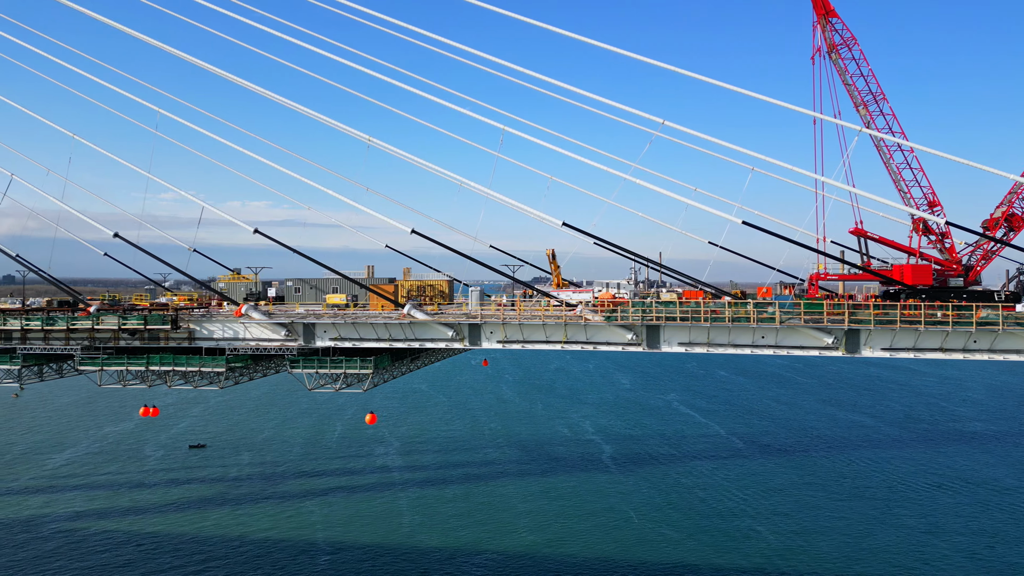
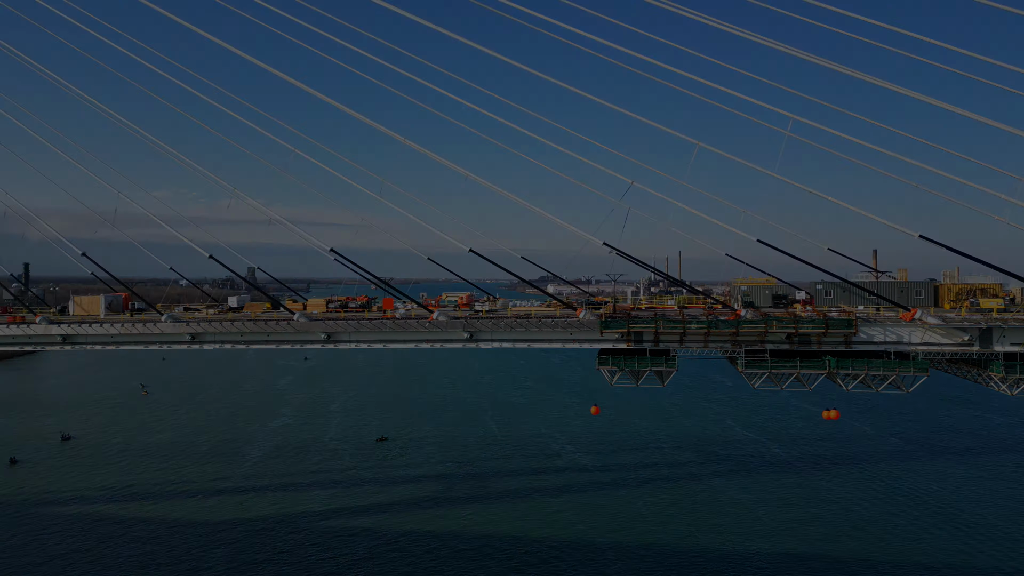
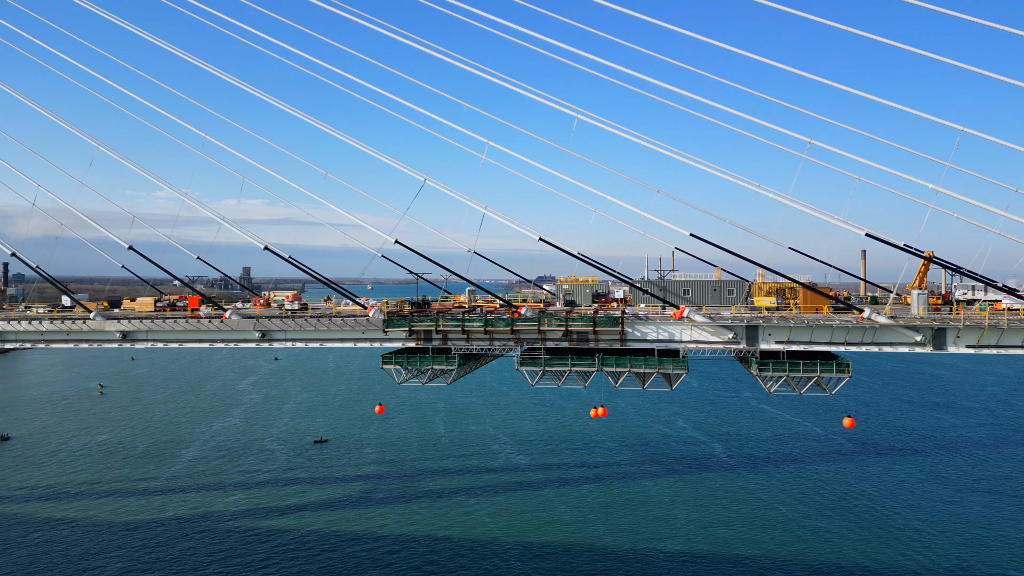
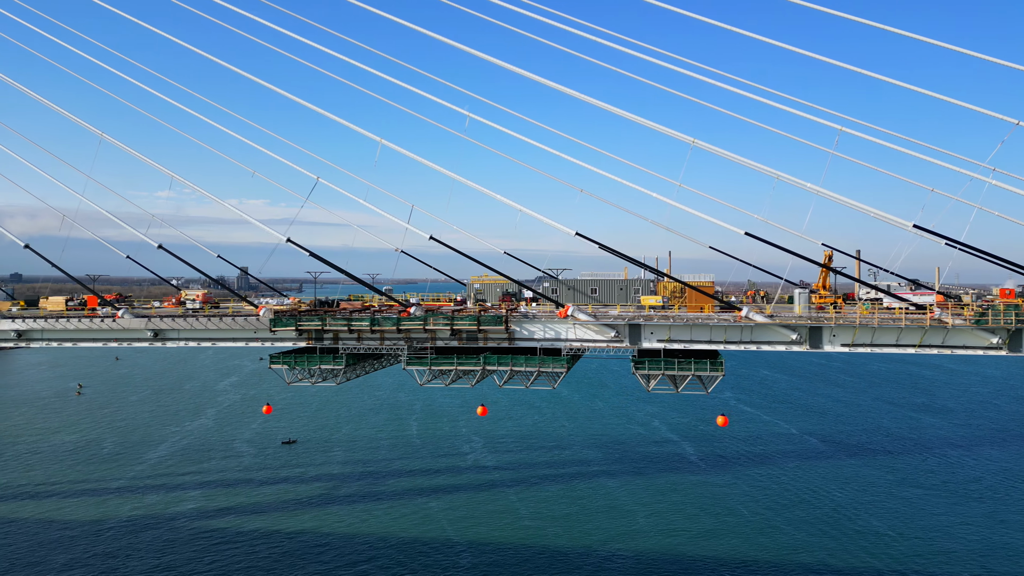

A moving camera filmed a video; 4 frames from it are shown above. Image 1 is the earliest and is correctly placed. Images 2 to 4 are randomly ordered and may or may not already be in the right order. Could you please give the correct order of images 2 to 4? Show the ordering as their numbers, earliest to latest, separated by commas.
4, 3, 2
